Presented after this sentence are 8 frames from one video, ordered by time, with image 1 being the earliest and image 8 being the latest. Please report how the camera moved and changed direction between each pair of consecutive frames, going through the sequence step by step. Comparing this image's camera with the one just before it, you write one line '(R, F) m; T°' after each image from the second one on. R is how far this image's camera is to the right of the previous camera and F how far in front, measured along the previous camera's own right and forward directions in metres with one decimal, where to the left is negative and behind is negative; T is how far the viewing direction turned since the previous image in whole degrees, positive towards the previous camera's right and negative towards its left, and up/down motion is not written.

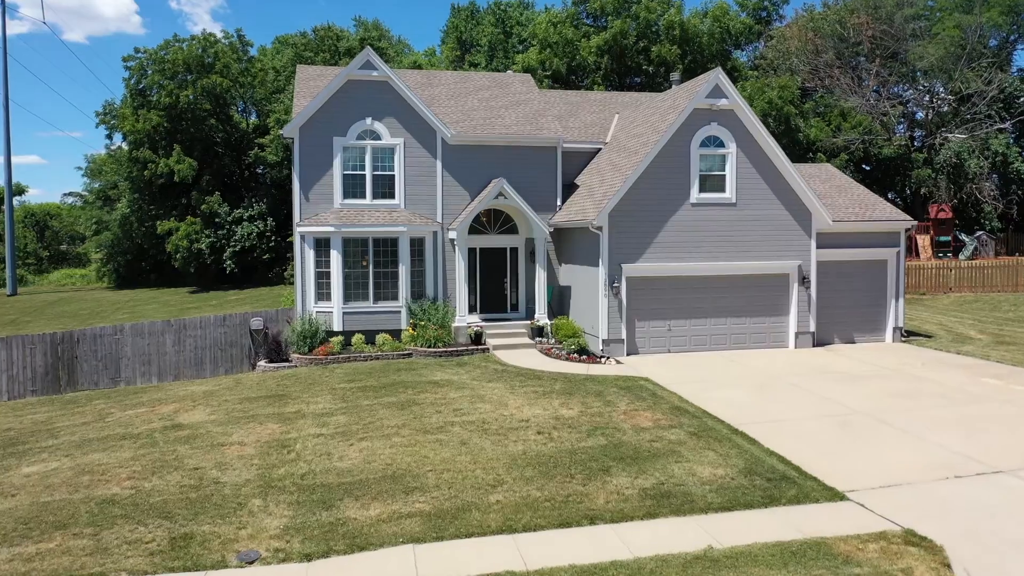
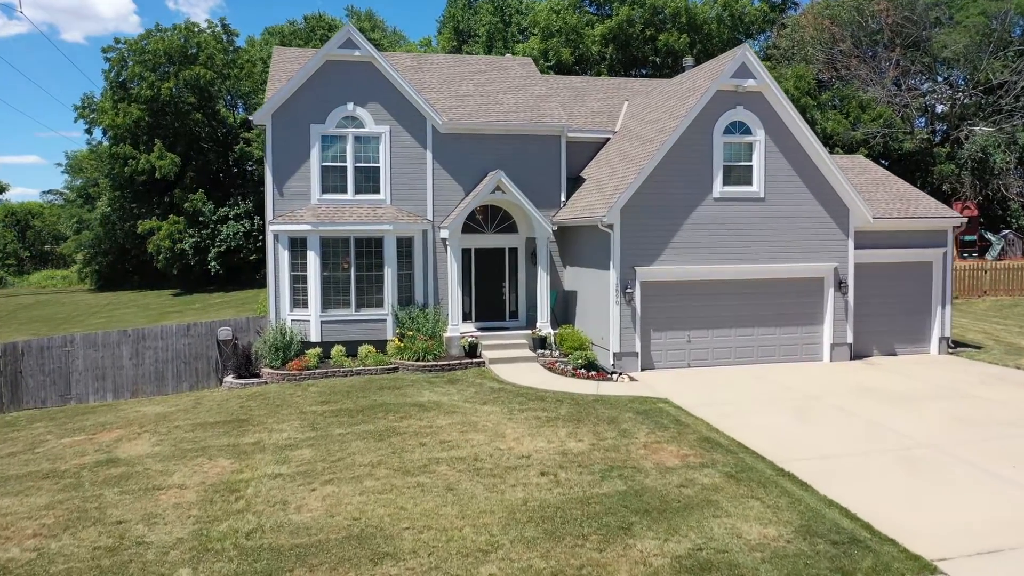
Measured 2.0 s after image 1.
(0.0, +2.2) m; 0°
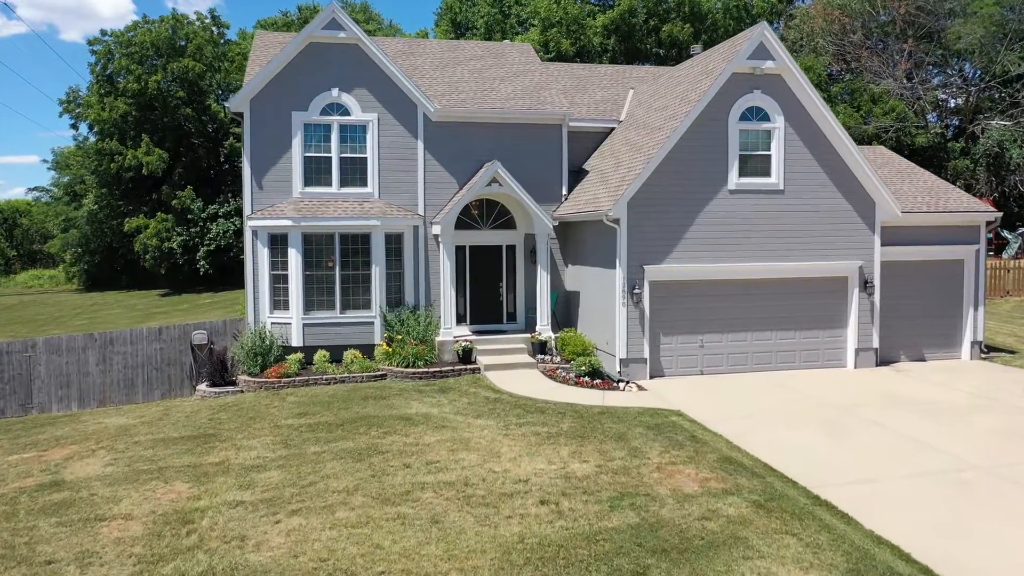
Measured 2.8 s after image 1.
(+0.1, +1.4) m; 0°
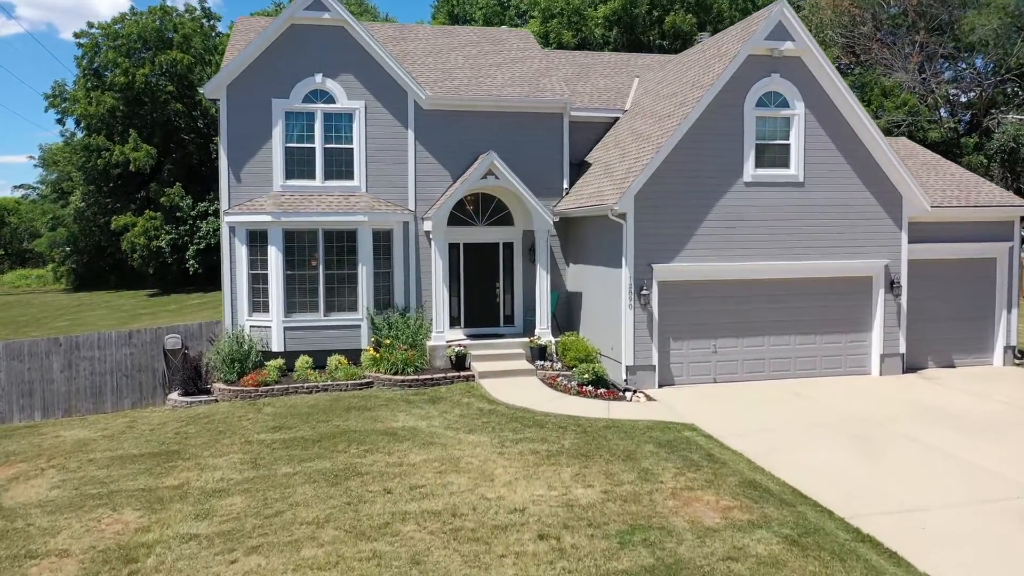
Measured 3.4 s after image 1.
(+0.1, +1.2) m; 0°
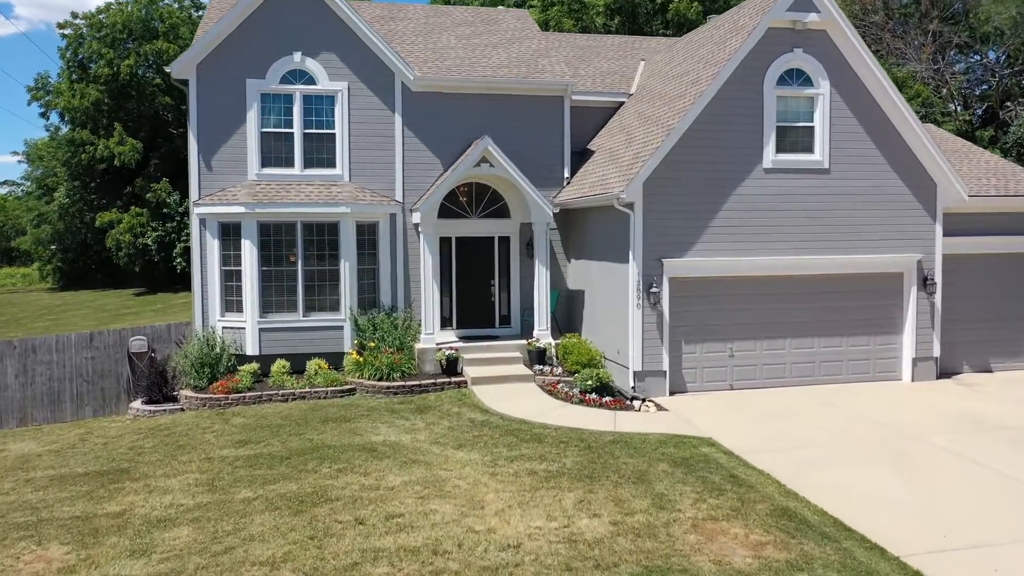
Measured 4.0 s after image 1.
(+0.1, +1.3) m; 0°
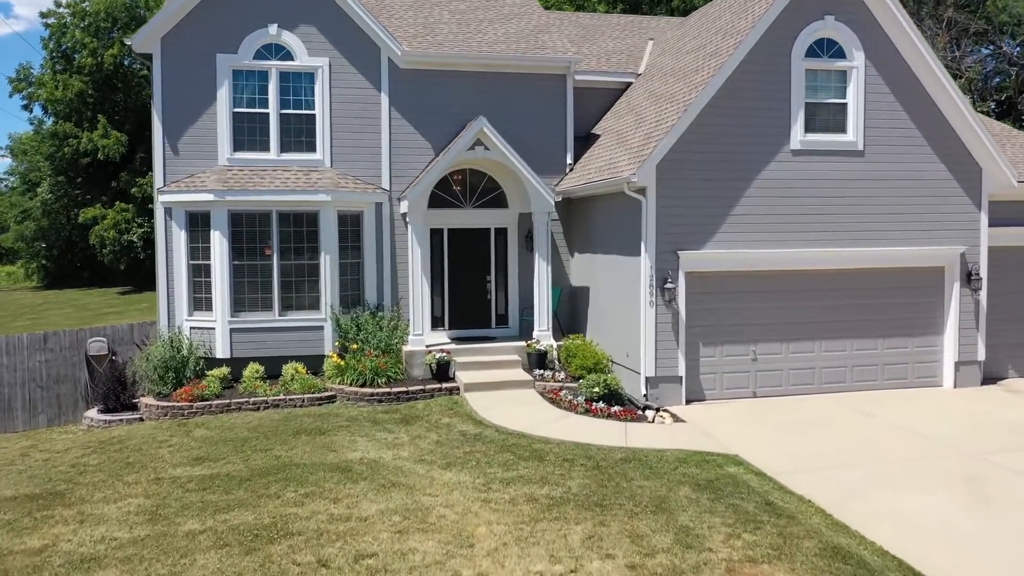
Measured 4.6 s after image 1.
(0.0, +1.4) m; 0°
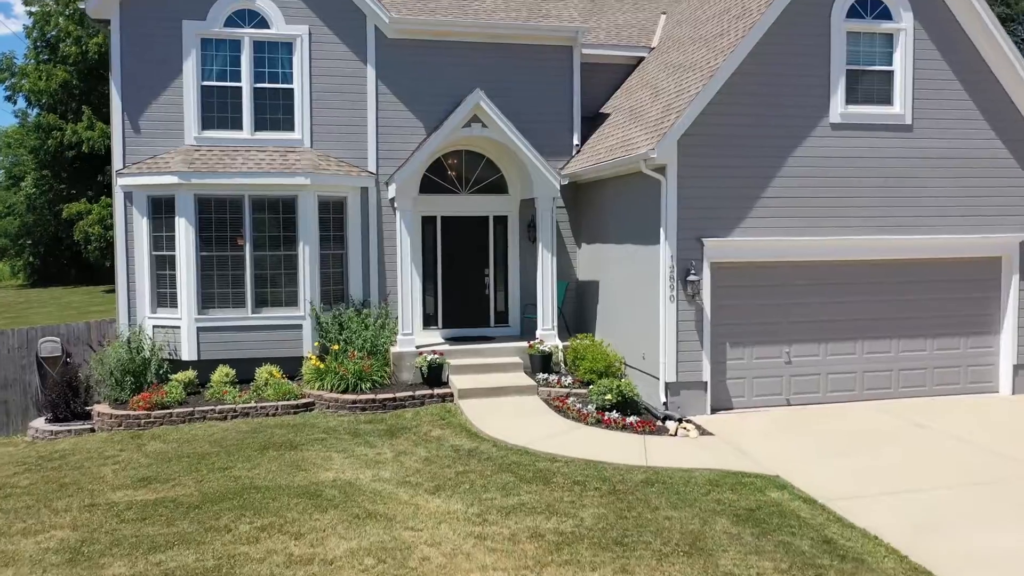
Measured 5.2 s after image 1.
(0.0, +1.4) m; 0°
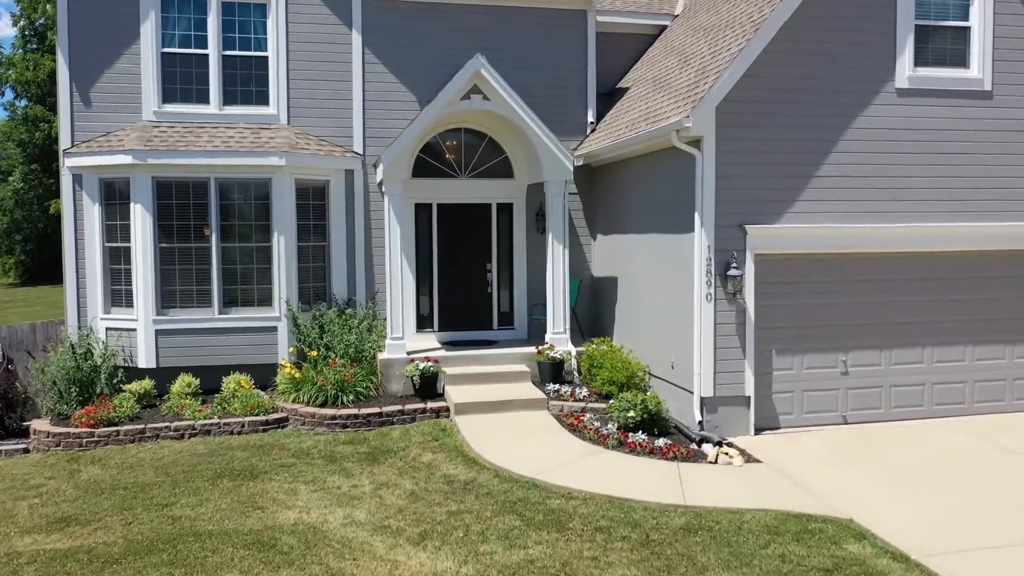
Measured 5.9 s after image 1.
(0.0, +1.5) m; 0°
